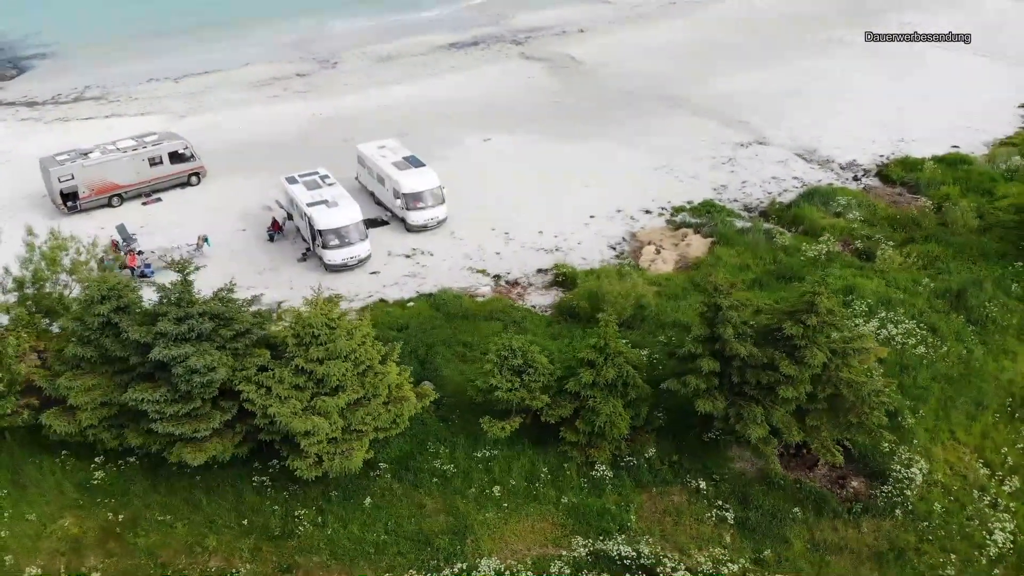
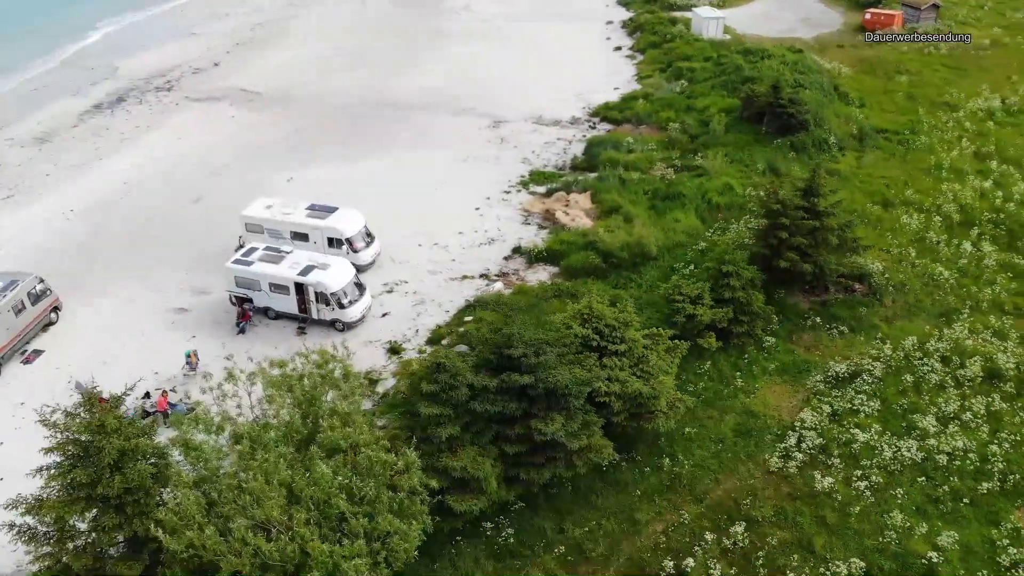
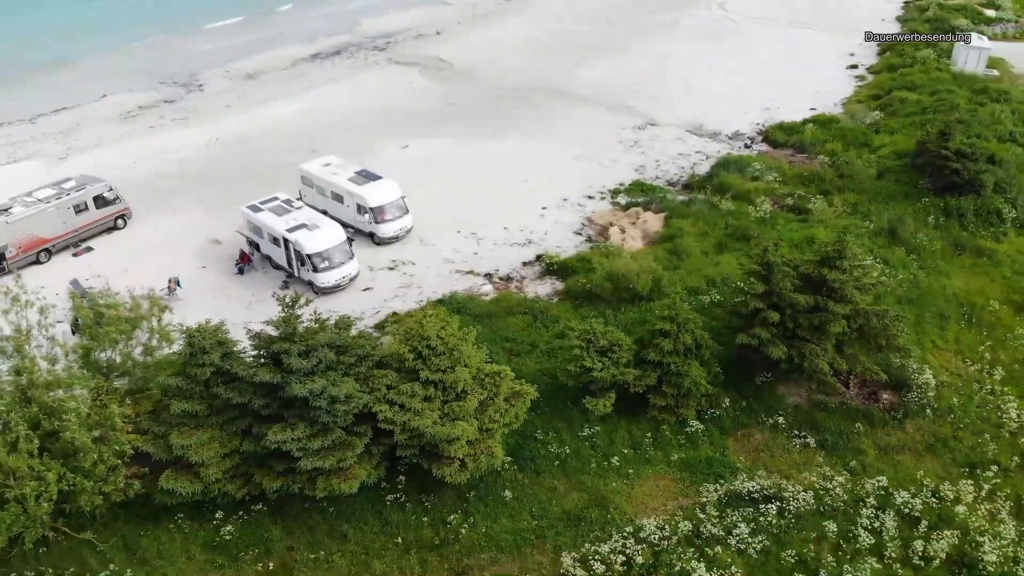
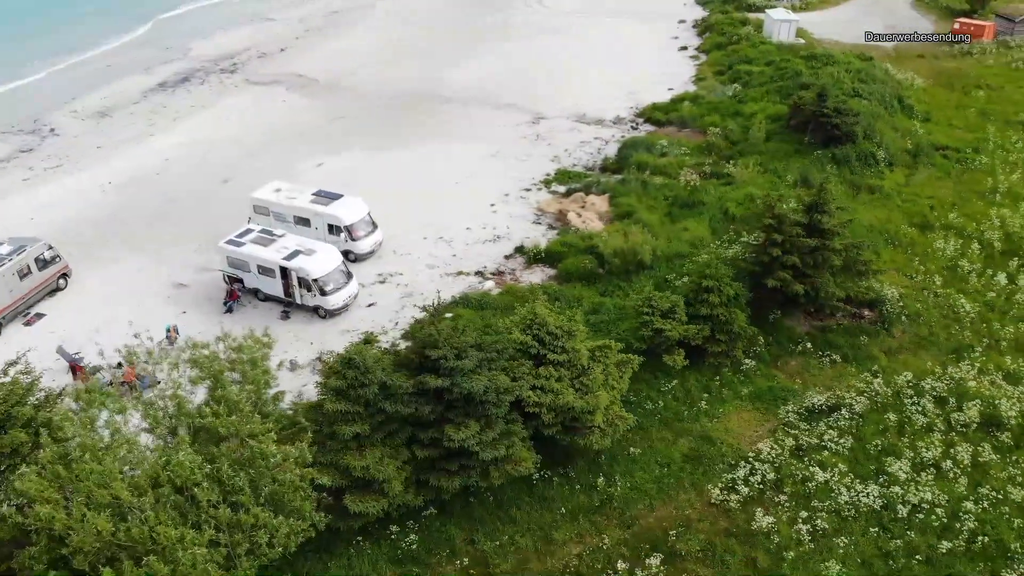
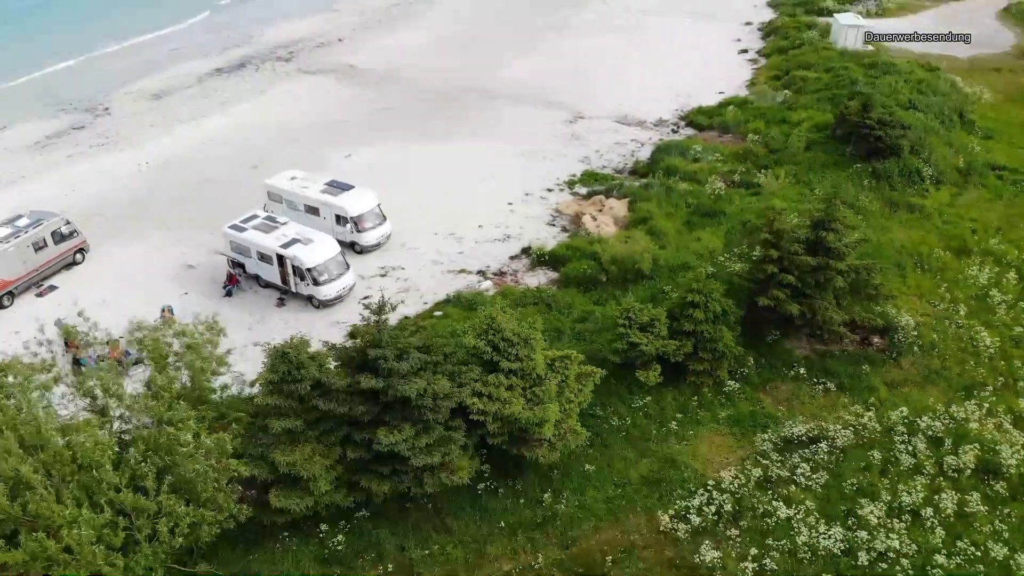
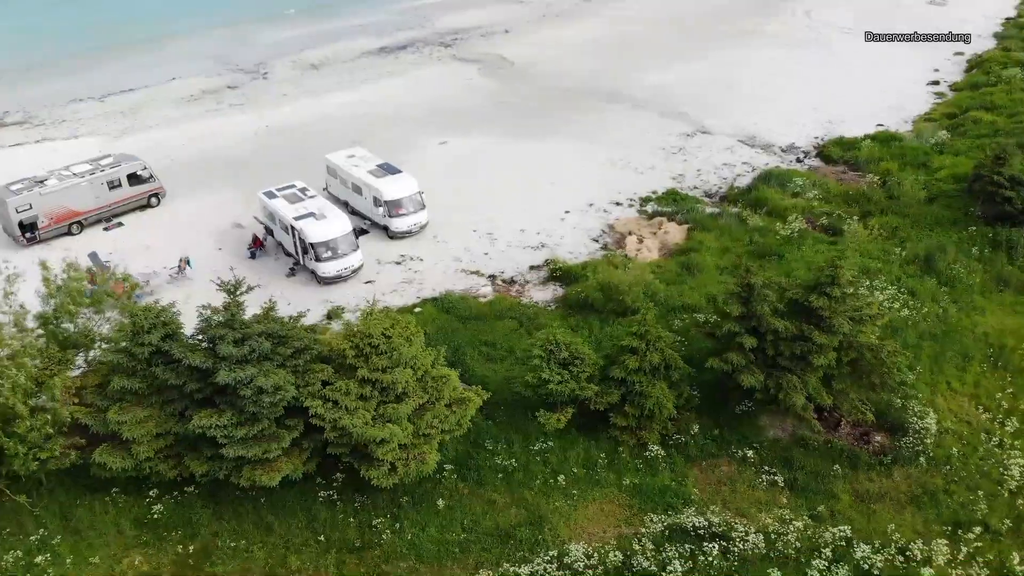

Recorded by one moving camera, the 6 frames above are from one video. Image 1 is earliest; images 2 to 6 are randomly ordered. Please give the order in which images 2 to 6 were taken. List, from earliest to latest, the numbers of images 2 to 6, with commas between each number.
6, 3, 5, 4, 2
